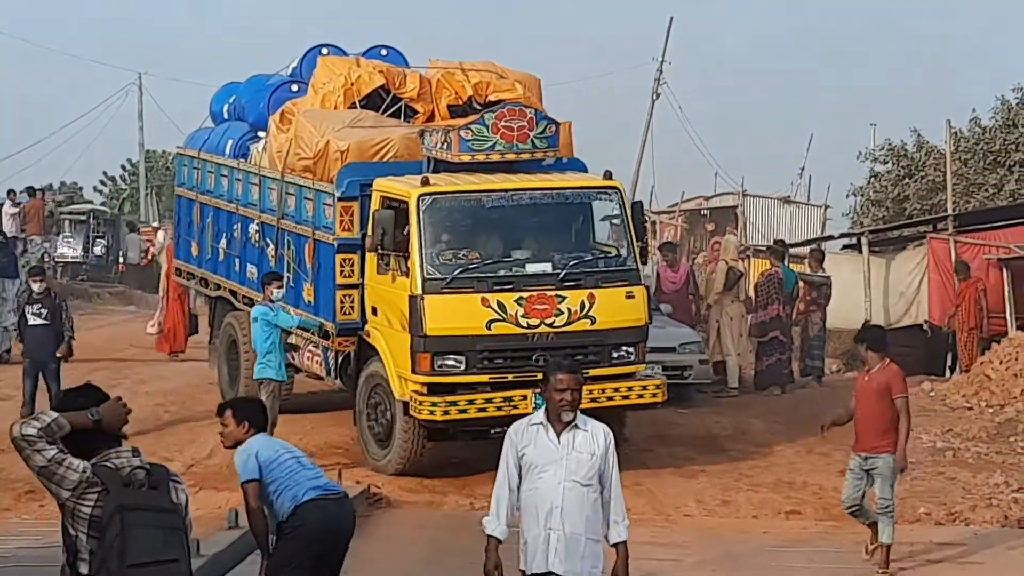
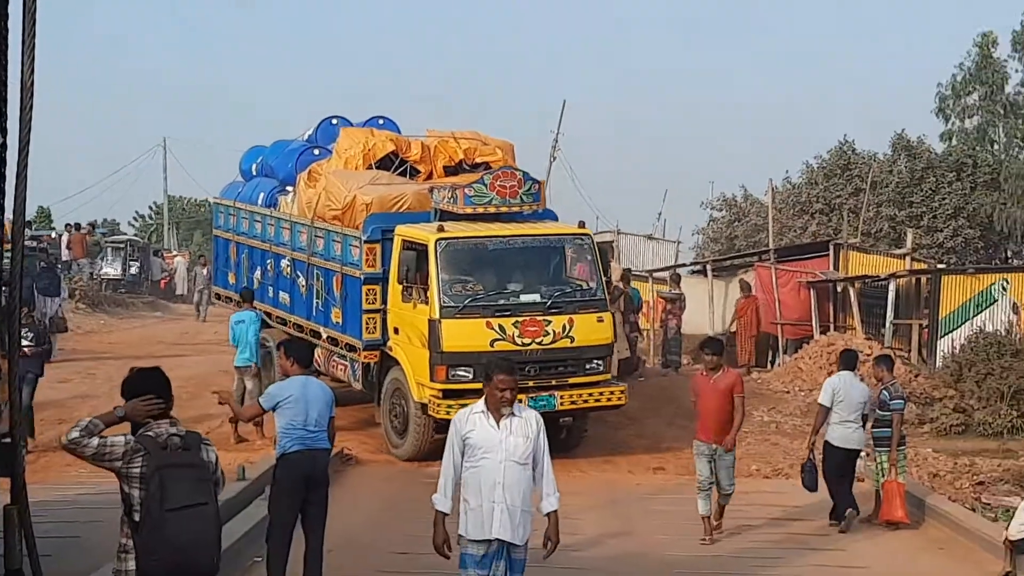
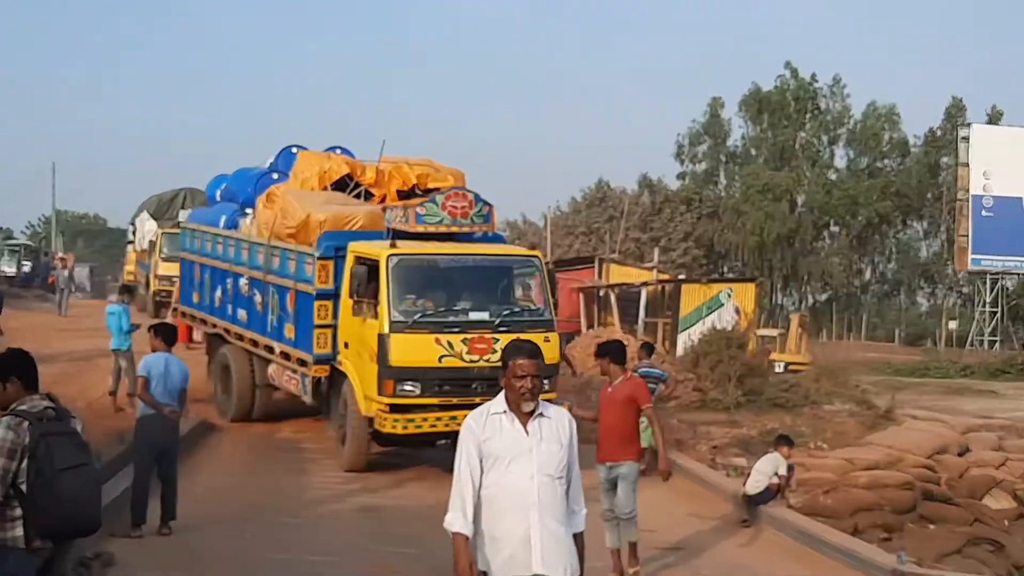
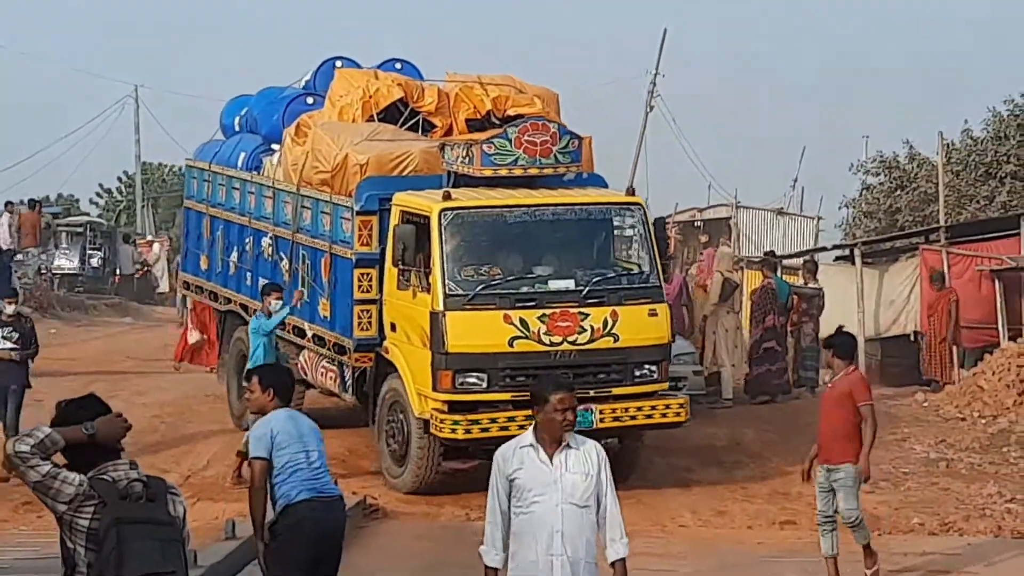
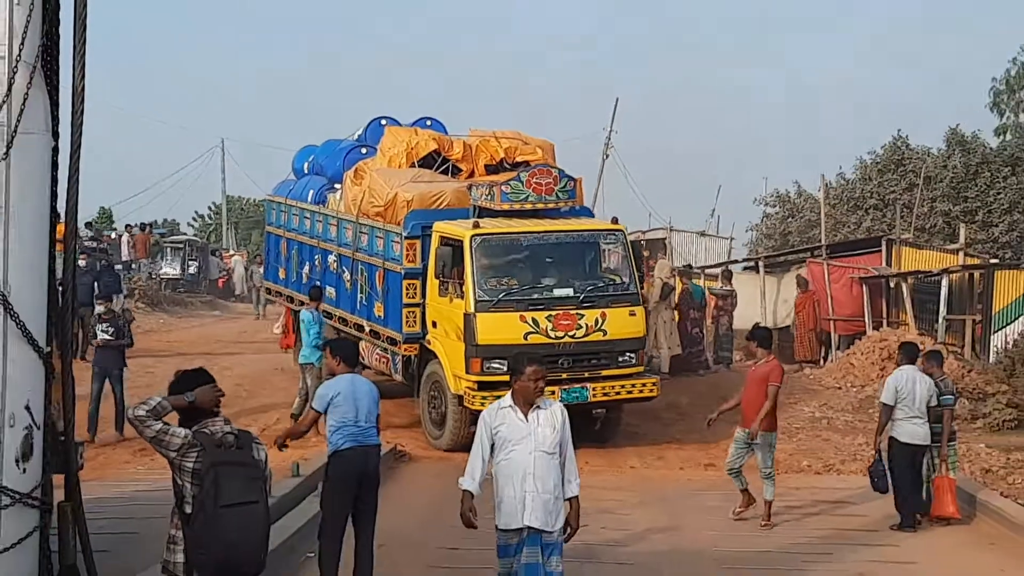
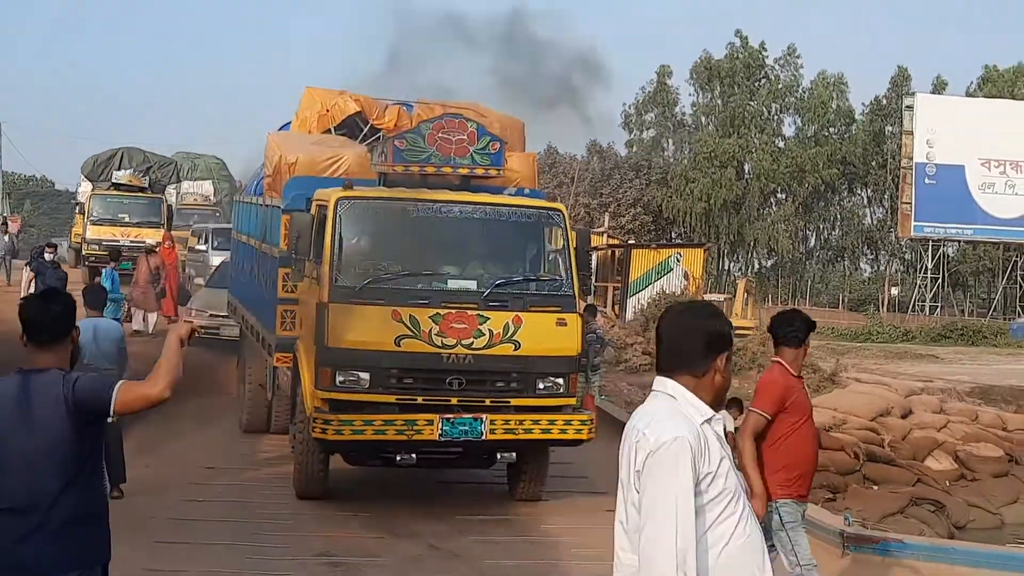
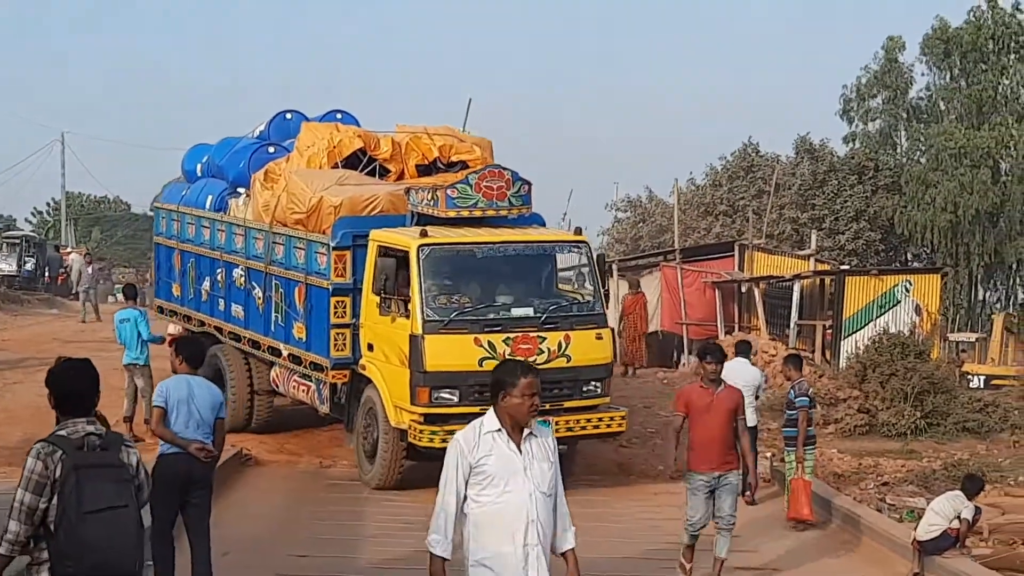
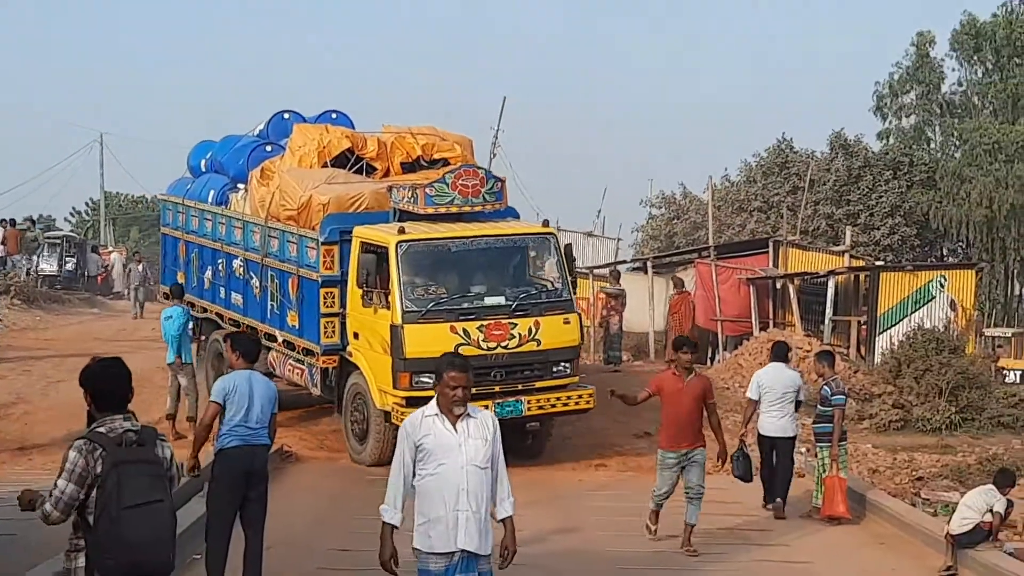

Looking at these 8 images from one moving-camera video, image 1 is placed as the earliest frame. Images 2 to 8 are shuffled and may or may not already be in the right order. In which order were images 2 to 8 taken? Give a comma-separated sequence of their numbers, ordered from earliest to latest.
4, 5, 2, 8, 7, 3, 6
